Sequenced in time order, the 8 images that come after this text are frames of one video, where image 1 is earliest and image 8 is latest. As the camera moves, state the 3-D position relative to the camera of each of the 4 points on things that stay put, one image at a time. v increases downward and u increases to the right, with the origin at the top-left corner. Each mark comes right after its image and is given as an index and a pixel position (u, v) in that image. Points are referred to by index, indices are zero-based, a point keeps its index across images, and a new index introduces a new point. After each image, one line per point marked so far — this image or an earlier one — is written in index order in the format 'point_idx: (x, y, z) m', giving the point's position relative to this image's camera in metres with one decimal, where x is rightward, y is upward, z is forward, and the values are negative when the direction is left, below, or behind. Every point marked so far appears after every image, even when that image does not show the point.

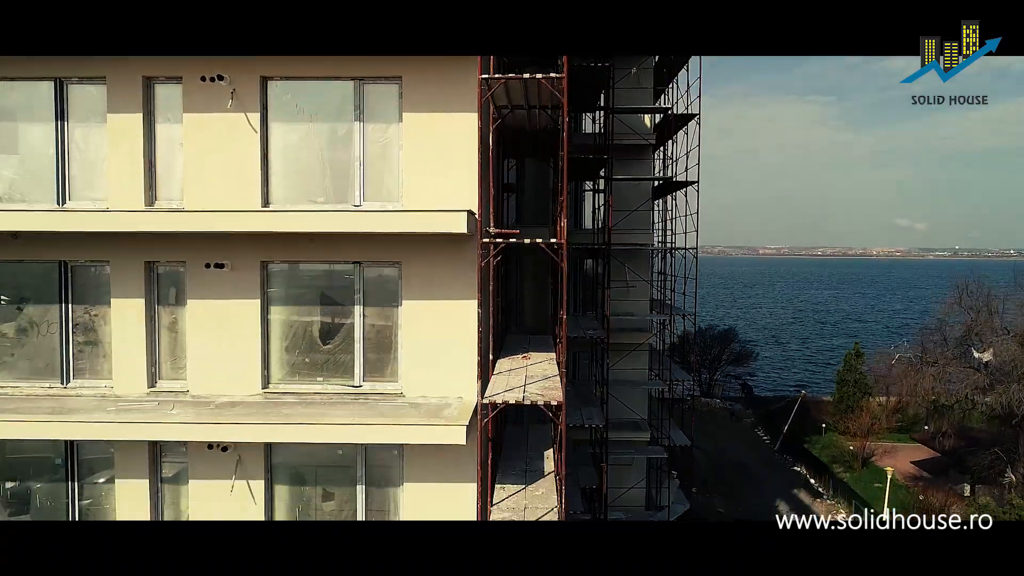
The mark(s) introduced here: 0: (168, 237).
0: (-3.7, +0.6, +6.3) m
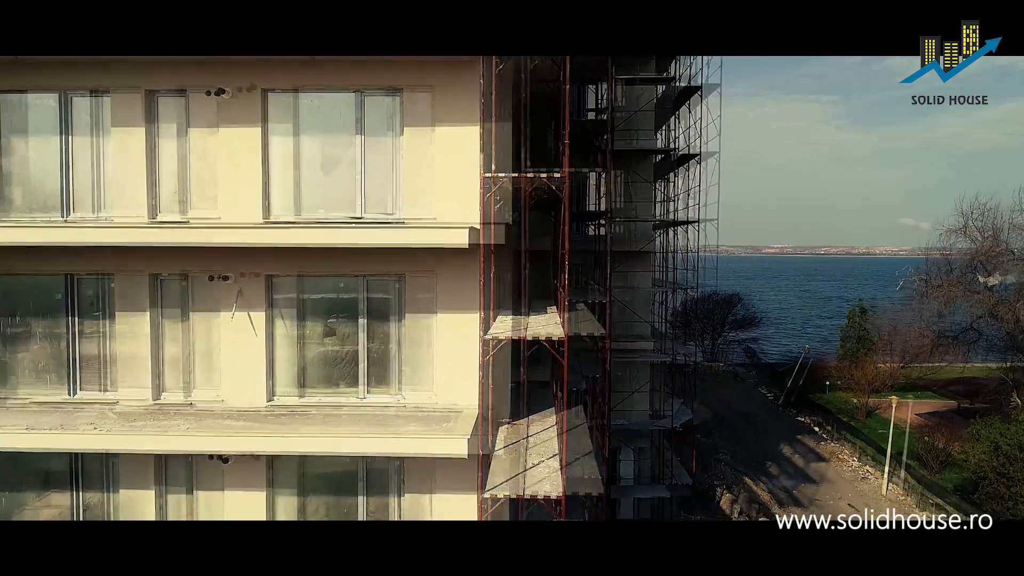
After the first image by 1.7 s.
0: (-3.7, +2.4, +6.3) m
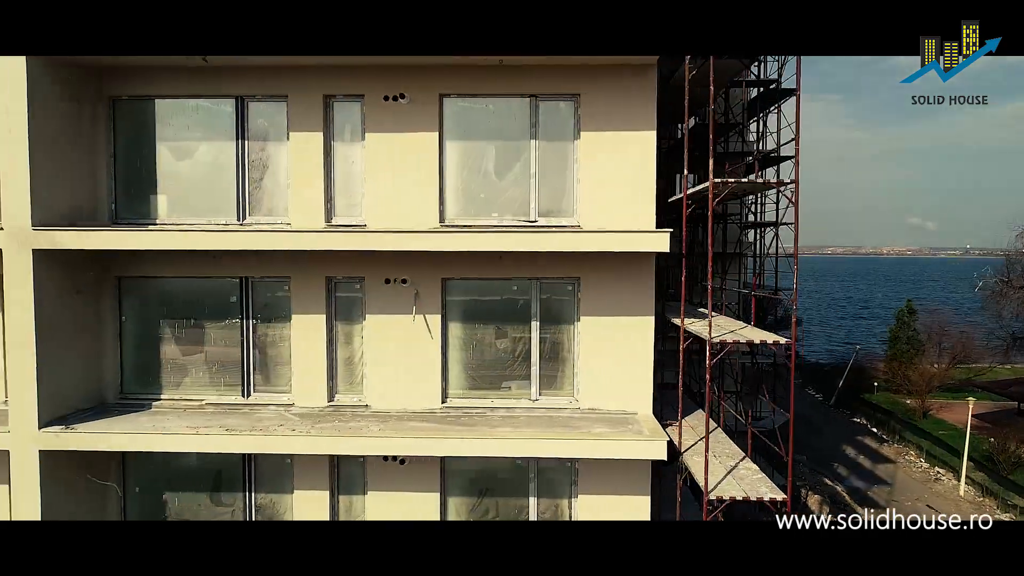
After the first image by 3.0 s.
0: (-1.8, +2.4, +6.4) m
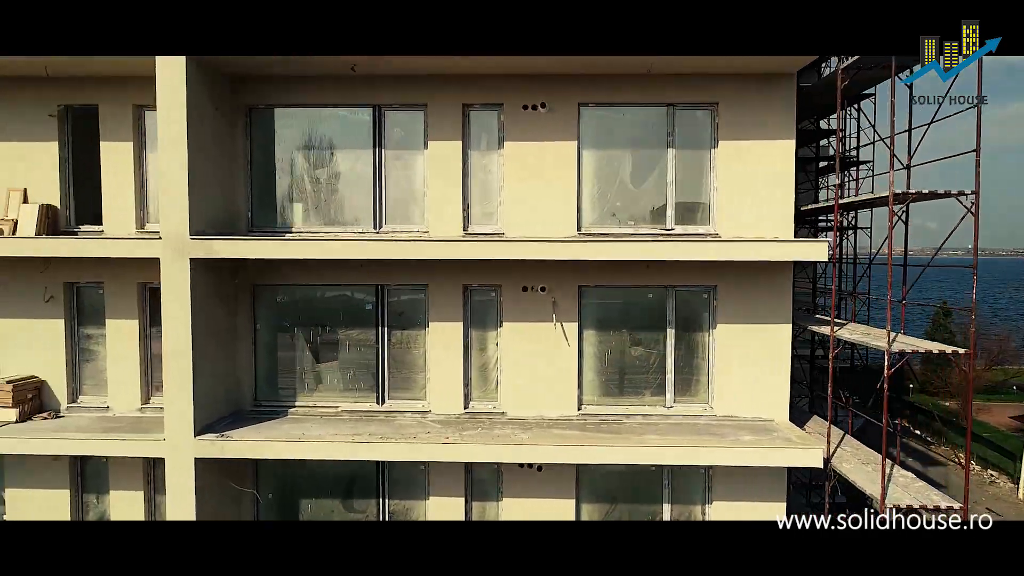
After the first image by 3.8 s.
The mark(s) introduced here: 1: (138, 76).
0: (-0.3, +2.3, +6.4) m
1: (-4.1, +2.3, +6.5) m
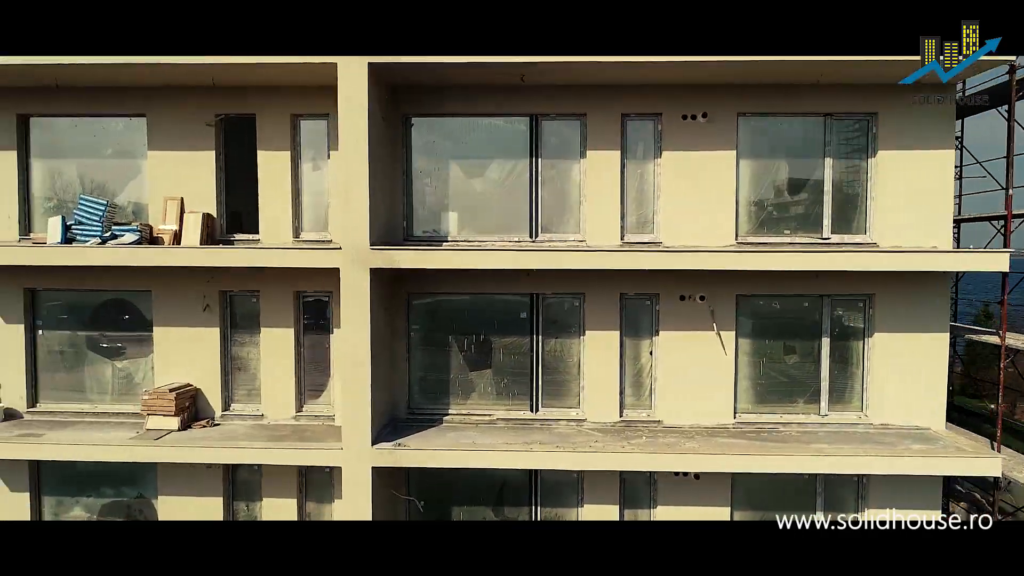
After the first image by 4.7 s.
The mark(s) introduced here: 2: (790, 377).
0: (+1.5, +2.2, +6.4) m
1: (-2.4, +2.2, +6.5) m
2: (+3.1, -1.0, +6.6) m
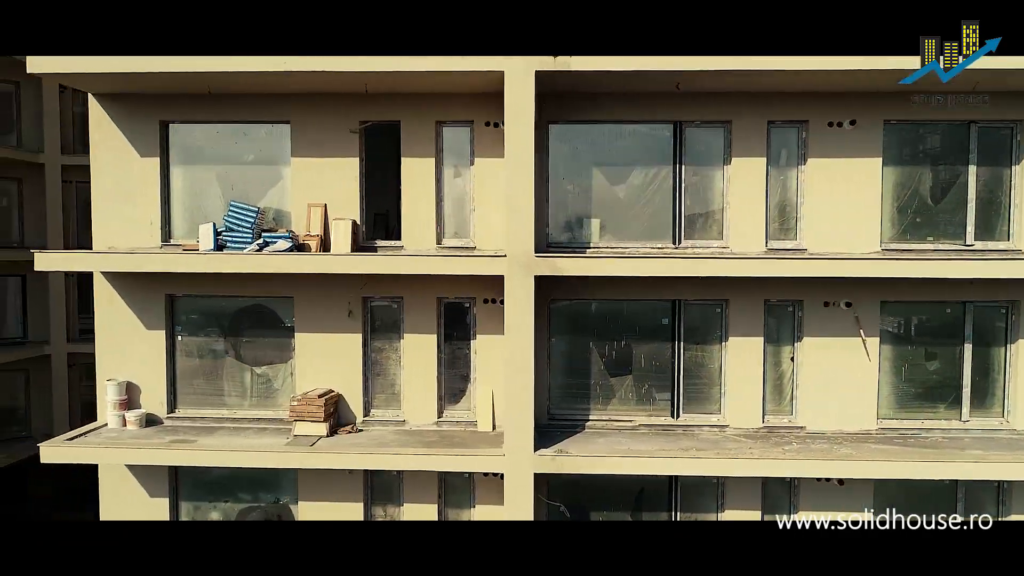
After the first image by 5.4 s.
0: (+3.1, +2.1, +6.5) m
1: (-0.8, +2.2, +6.5) m
2: (+4.7, -1.1, +6.6) m
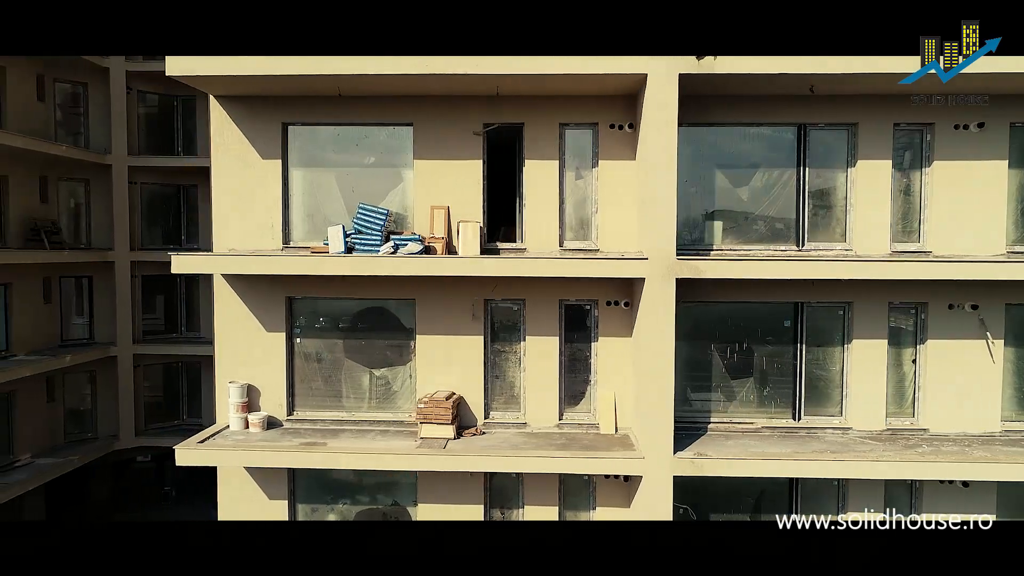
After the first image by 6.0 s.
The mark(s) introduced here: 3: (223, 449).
0: (+4.5, +2.1, +6.5) m
1: (+0.6, +2.1, +6.5) m
2: (+6.1, -1.1, +6.6) m
3: (-3.1, -1.7, +6.2) m
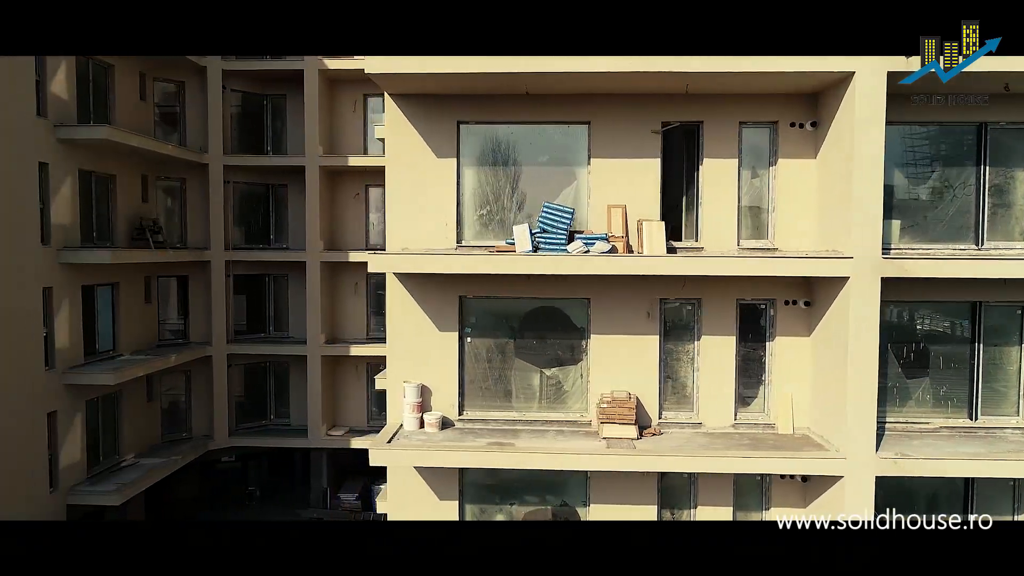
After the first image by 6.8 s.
0: (+6.5, +2.1, +6.4) m
1: (+2.6, +2.2, +6.5) m
2: (+8.1, -1.1, +6.6) m
3: (-1.1, -1.7, +6.2) m
